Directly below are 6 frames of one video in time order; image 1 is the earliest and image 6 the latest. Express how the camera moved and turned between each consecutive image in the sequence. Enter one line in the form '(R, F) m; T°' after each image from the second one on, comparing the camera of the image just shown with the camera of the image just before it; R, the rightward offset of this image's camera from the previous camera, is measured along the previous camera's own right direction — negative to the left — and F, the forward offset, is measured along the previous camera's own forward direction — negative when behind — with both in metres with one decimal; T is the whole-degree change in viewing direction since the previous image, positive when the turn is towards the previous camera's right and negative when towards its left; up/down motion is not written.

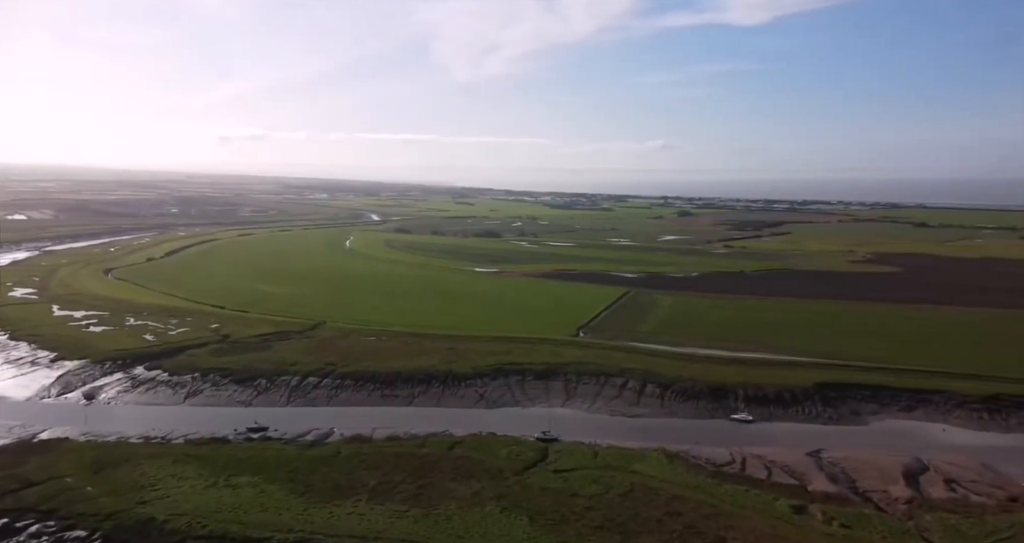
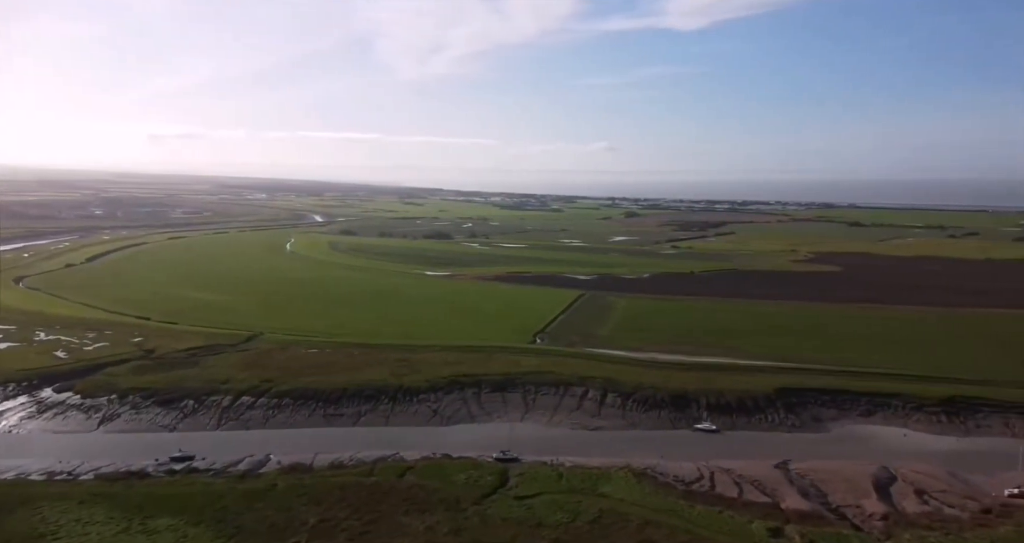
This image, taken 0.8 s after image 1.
(-0.2, +1.6) m; +5°
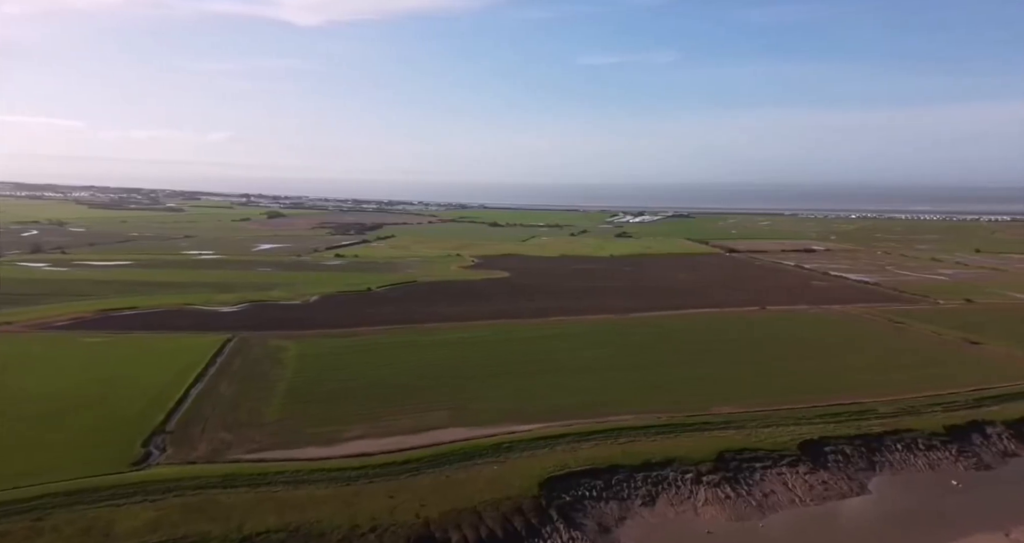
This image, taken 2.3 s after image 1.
(+1.1, -5.3) m; -13°
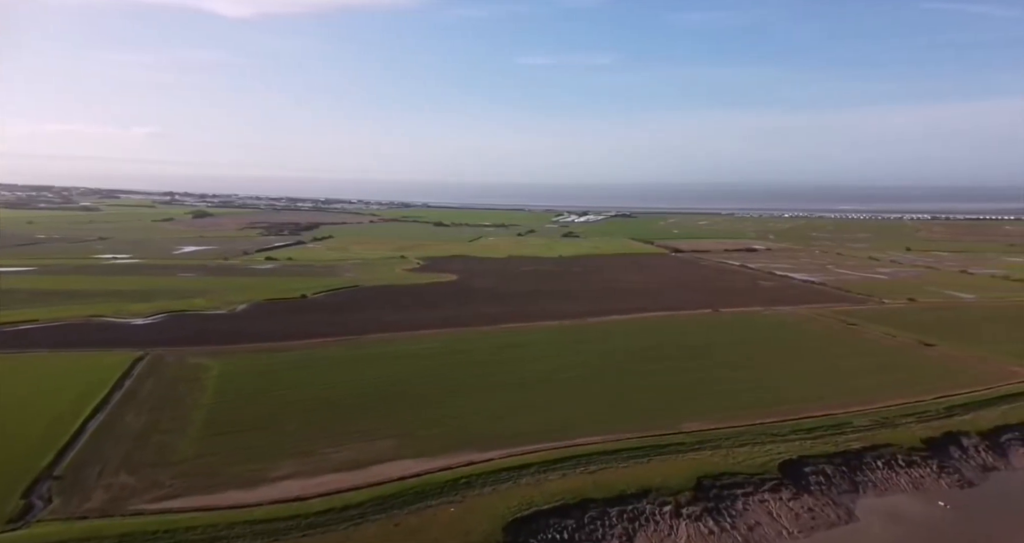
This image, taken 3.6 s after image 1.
(-0.3, +1.7) m; +5°
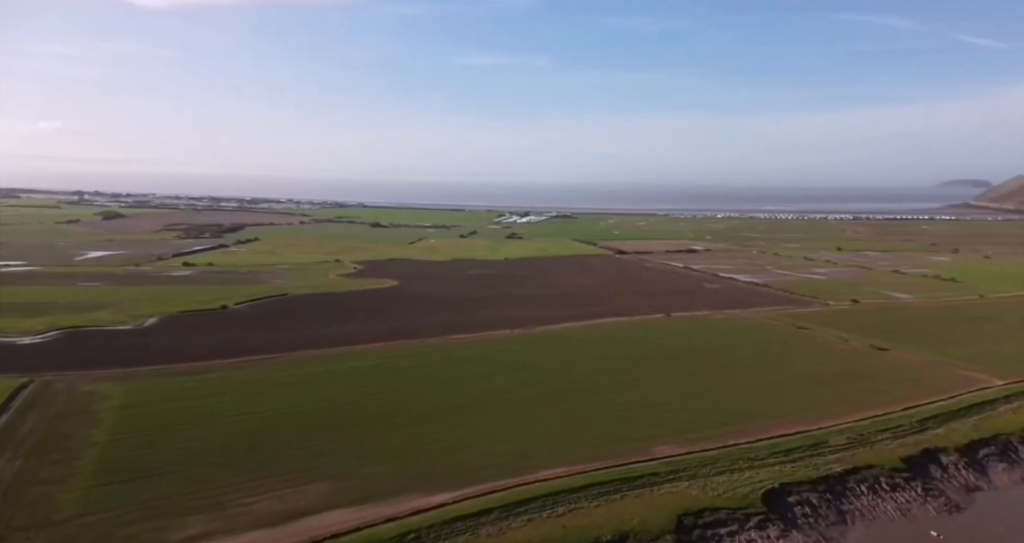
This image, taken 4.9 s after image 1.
(-0.3, +1.8) m; +6°
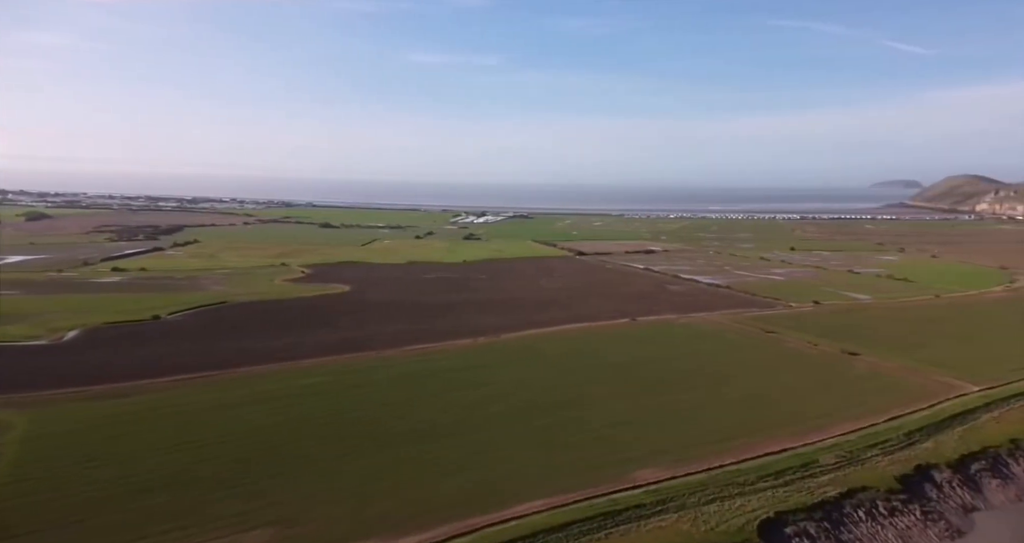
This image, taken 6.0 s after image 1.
(-0.3, +1.5) m; +4°
